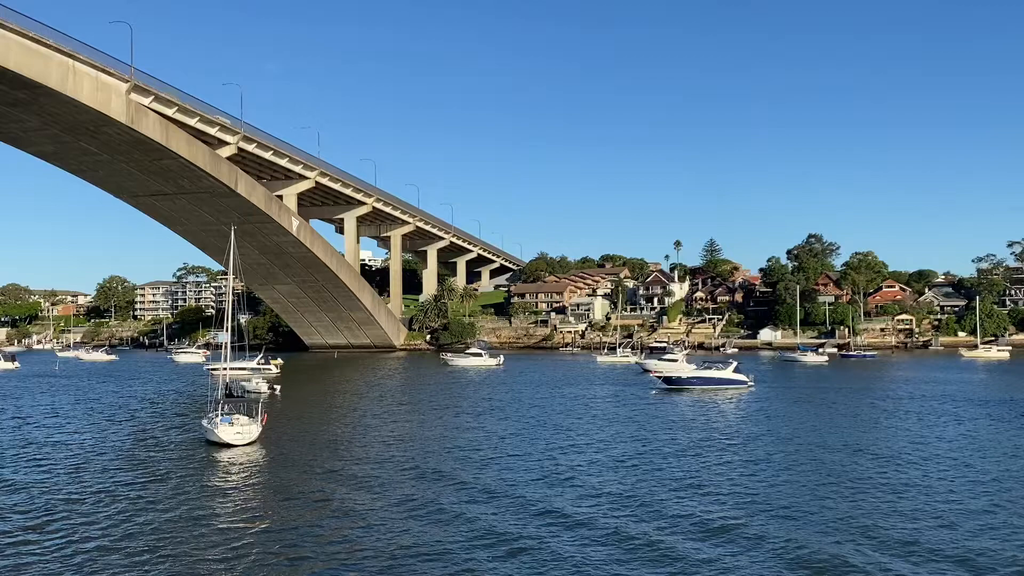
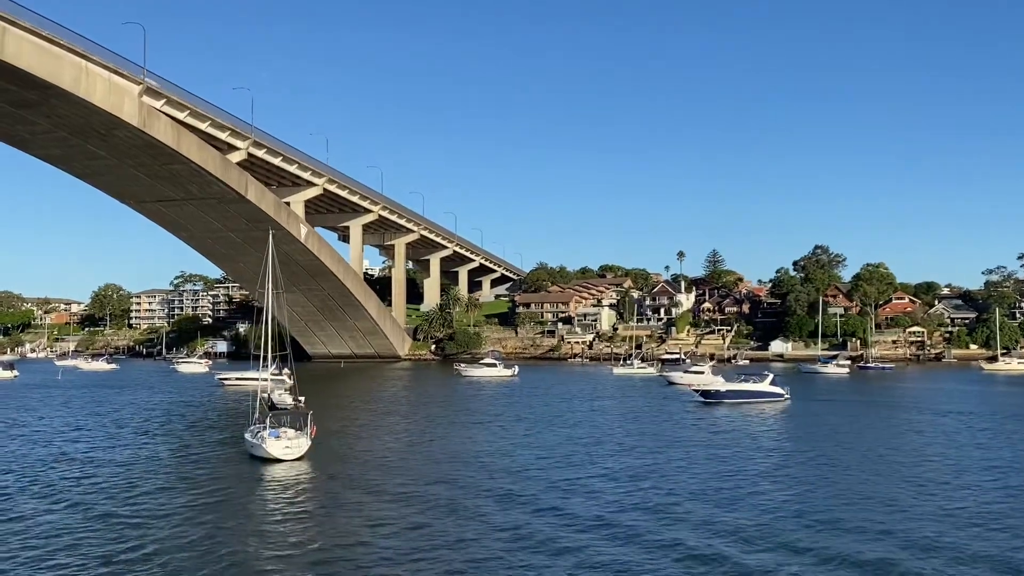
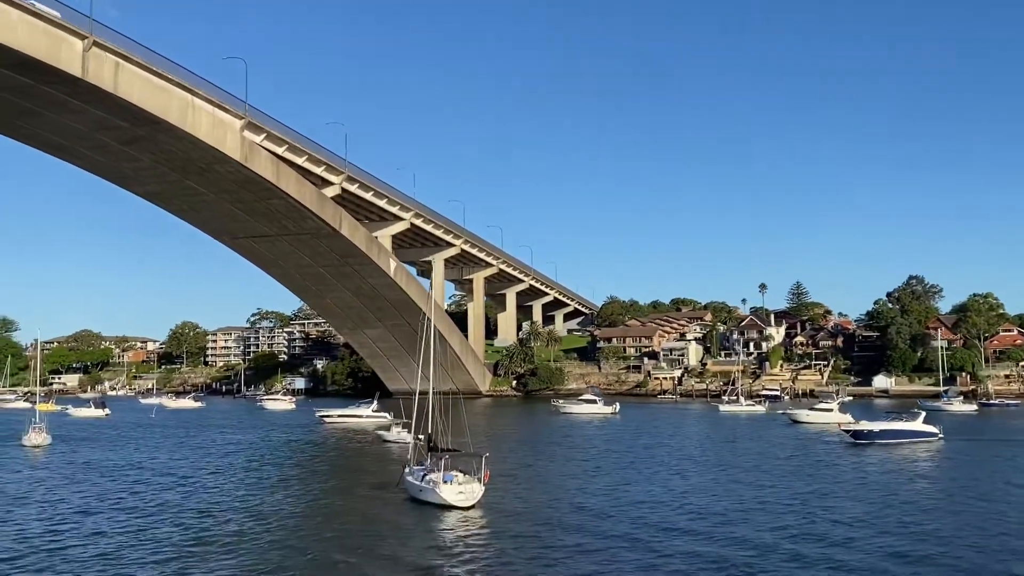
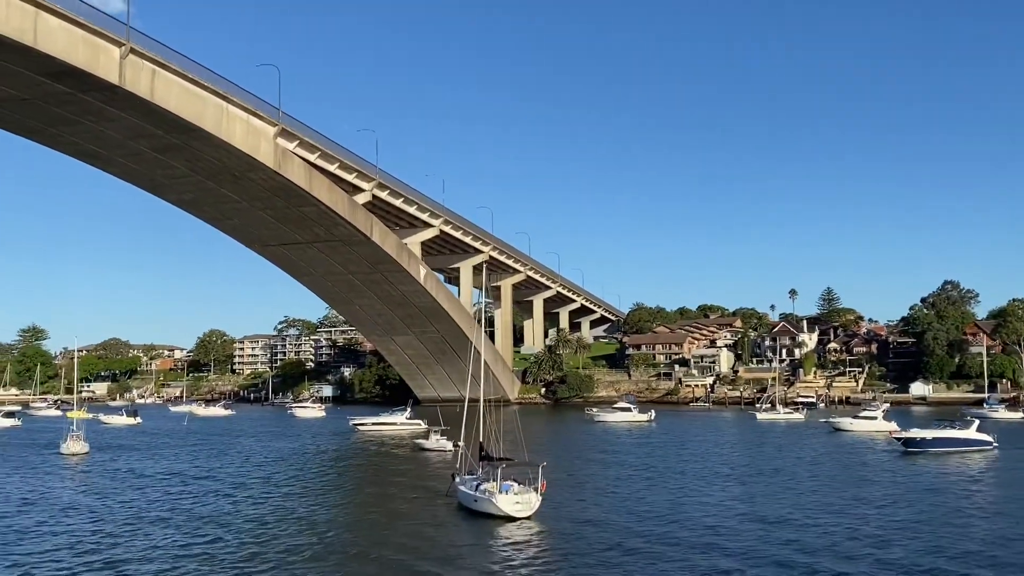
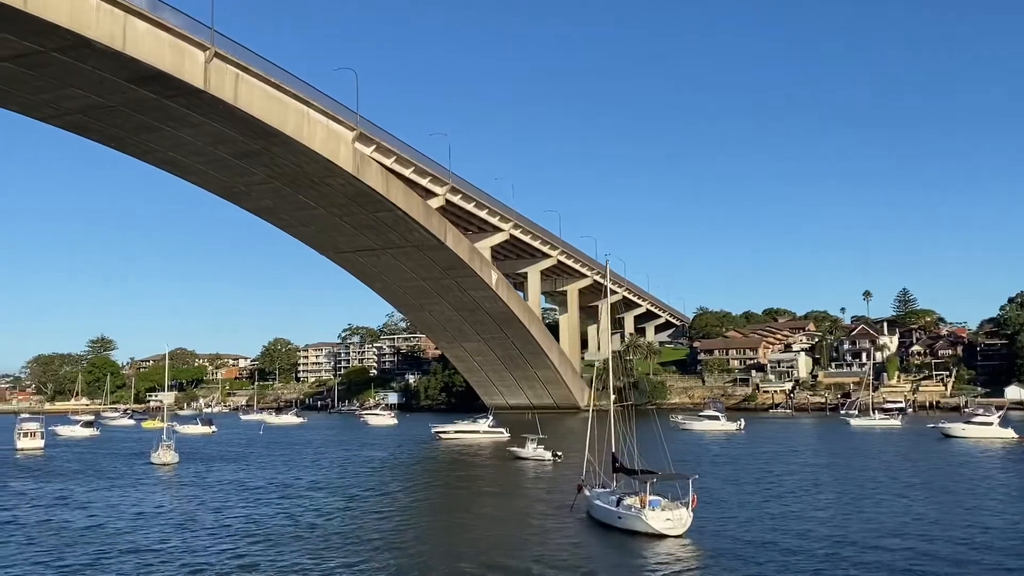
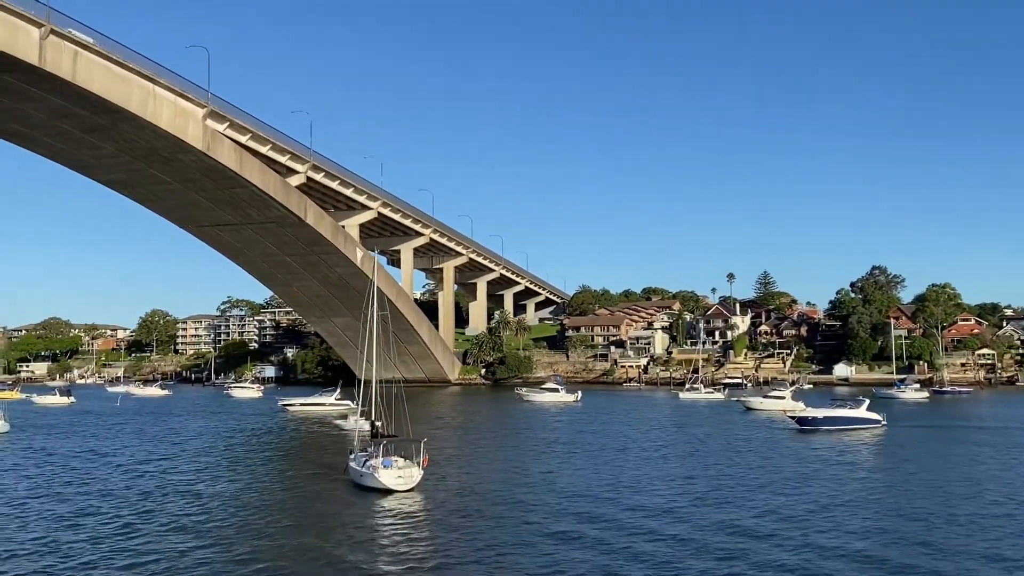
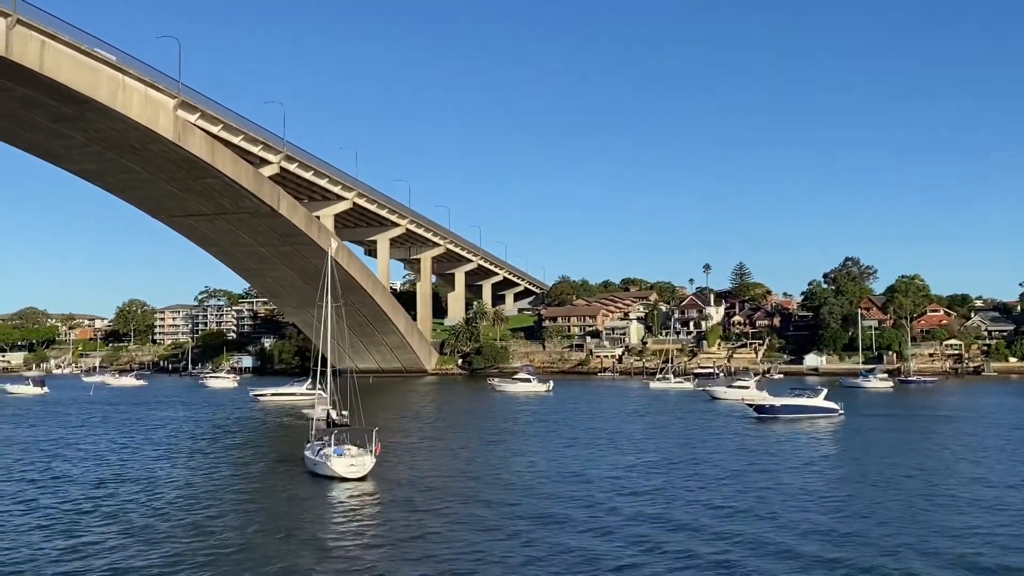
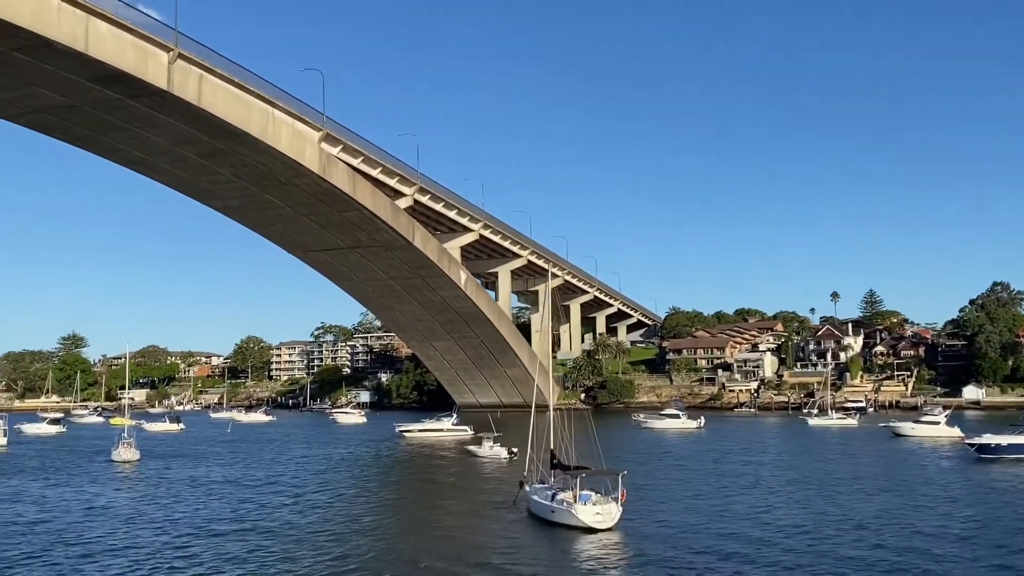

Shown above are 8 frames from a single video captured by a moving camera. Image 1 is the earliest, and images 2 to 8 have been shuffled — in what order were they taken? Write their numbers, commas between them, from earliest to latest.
2, 7, 6, 3, 4, 8, 5
